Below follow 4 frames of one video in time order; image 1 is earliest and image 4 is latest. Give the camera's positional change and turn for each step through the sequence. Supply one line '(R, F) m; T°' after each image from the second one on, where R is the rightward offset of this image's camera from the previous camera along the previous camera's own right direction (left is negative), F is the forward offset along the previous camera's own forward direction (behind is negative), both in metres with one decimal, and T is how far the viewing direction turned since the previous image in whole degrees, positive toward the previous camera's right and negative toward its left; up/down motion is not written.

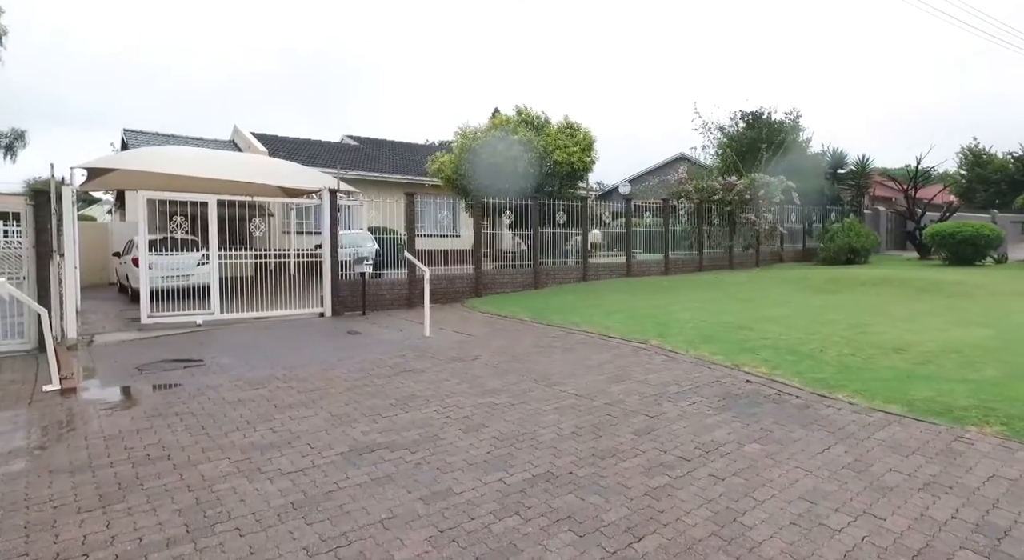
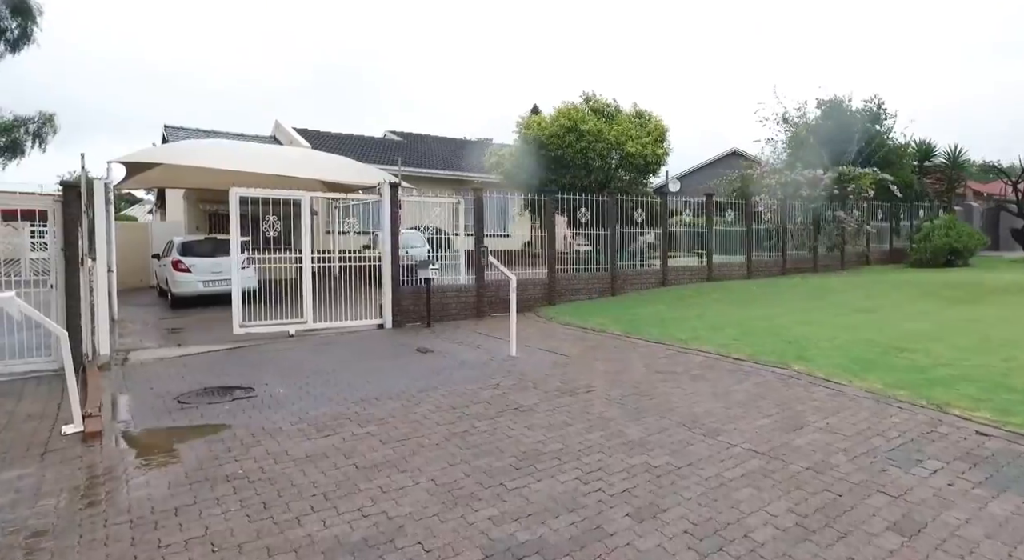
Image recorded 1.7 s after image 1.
(-0.9, +1.5) m; -3°
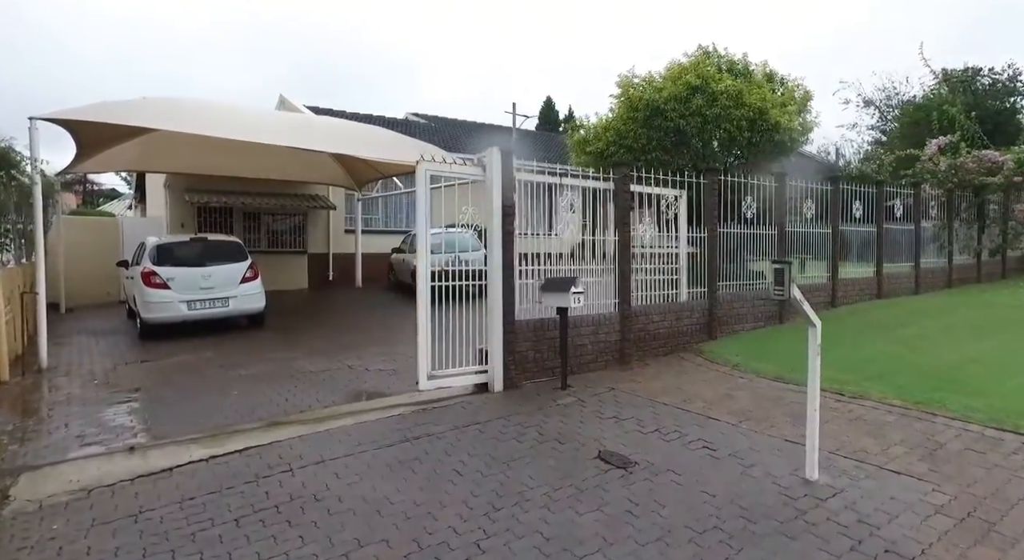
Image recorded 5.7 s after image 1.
(-2.0, +4.0) m; +1°
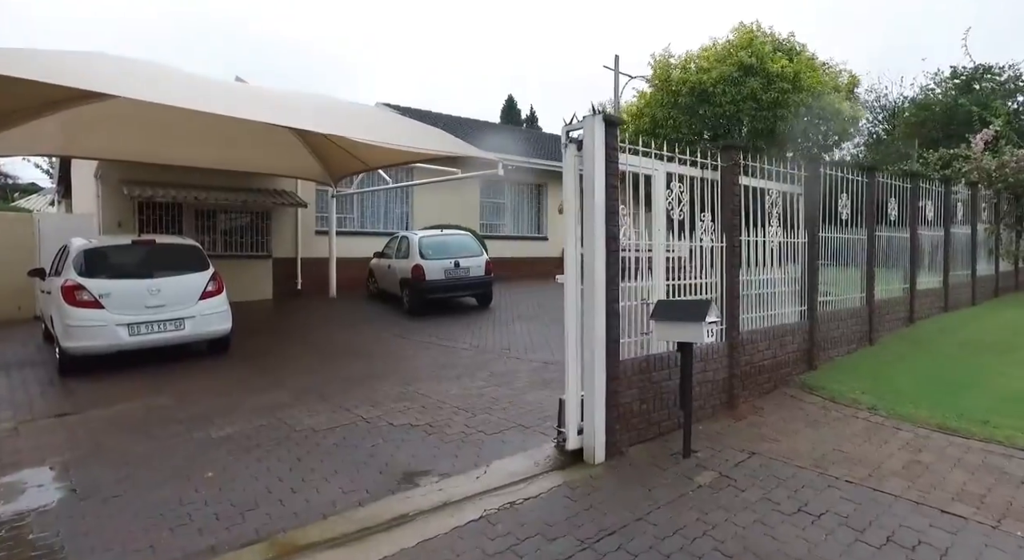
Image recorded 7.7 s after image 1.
(-1.1, +1.9) m; +5°
